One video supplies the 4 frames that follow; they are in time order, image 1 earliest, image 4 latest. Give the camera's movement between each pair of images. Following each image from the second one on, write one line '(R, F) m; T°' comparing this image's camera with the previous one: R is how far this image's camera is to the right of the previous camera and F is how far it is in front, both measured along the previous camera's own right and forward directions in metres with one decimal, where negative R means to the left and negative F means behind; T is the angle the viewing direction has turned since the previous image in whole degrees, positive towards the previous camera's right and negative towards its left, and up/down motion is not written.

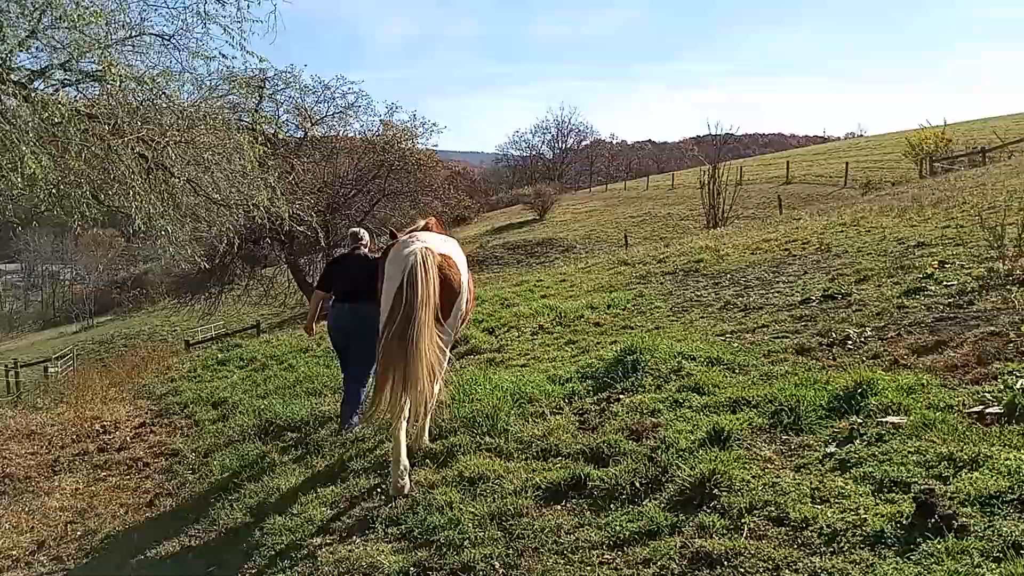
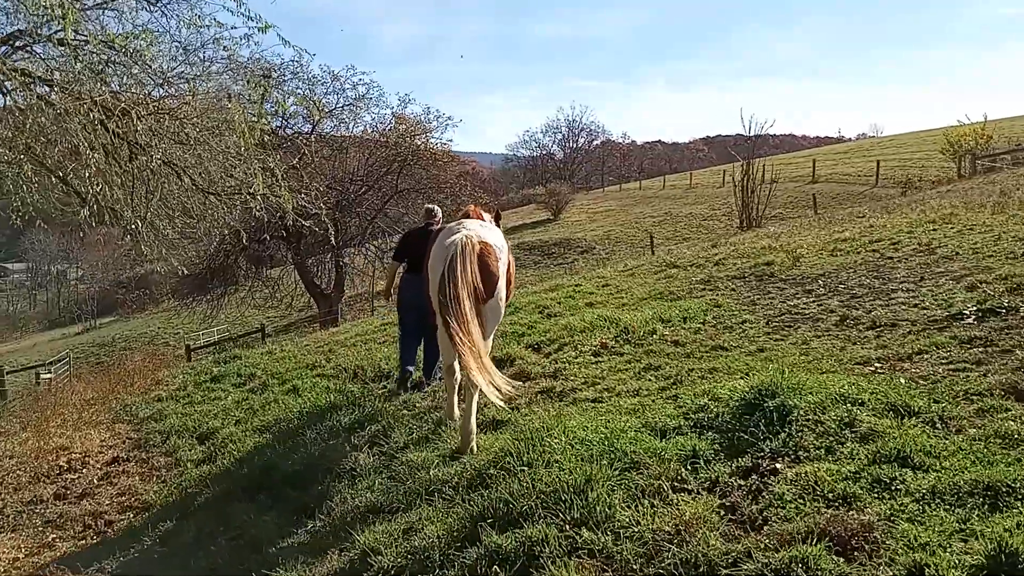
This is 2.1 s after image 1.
(-0.4, +1.6) m; 0°
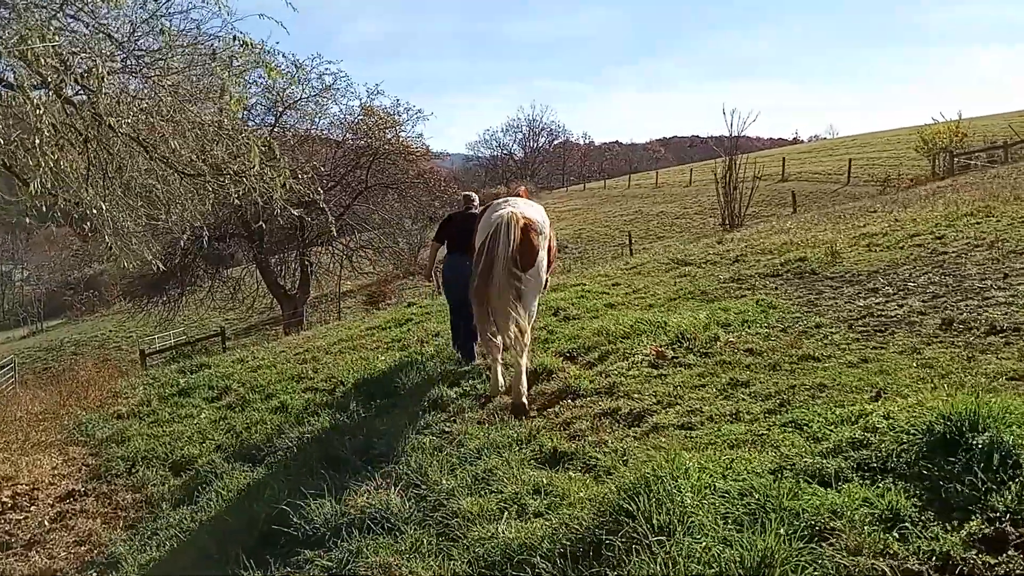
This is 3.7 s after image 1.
(-0.5, +1.1) m; +3°
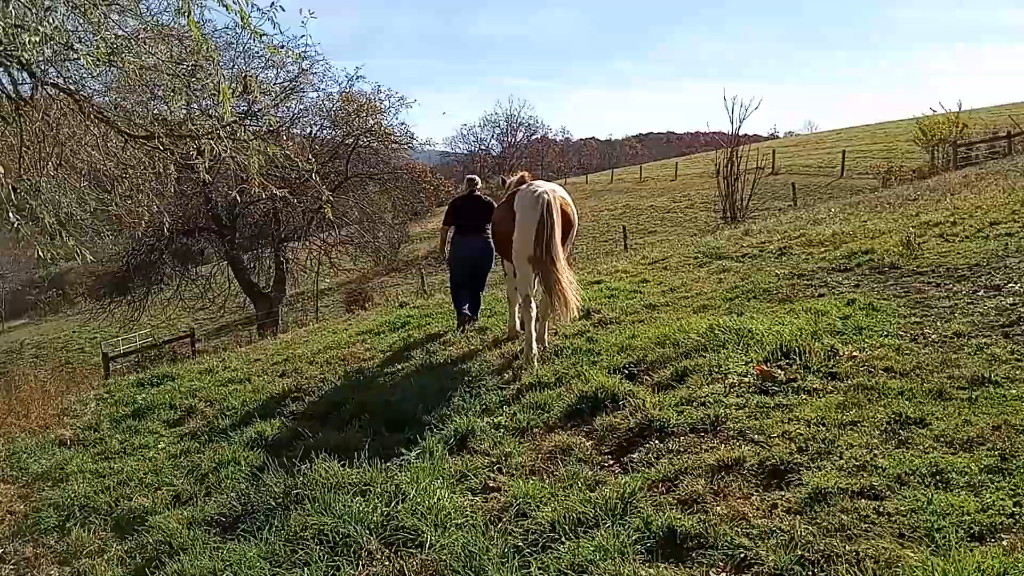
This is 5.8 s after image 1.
(-0.4, +1.4) m; +2°
